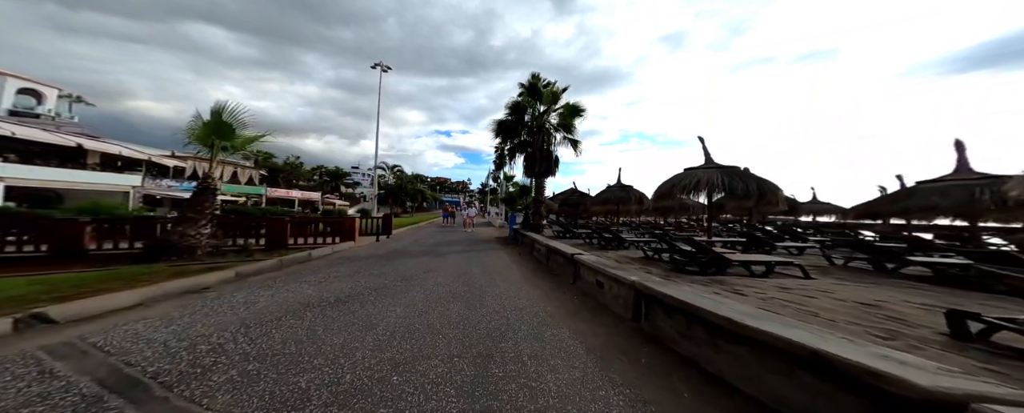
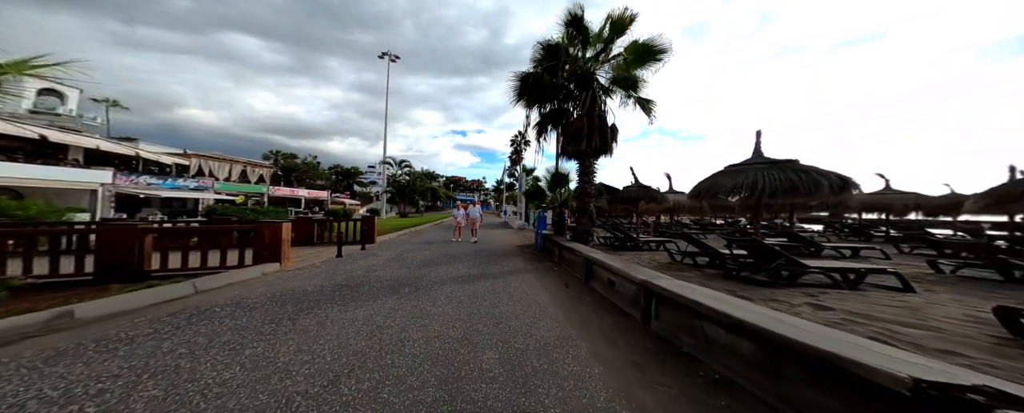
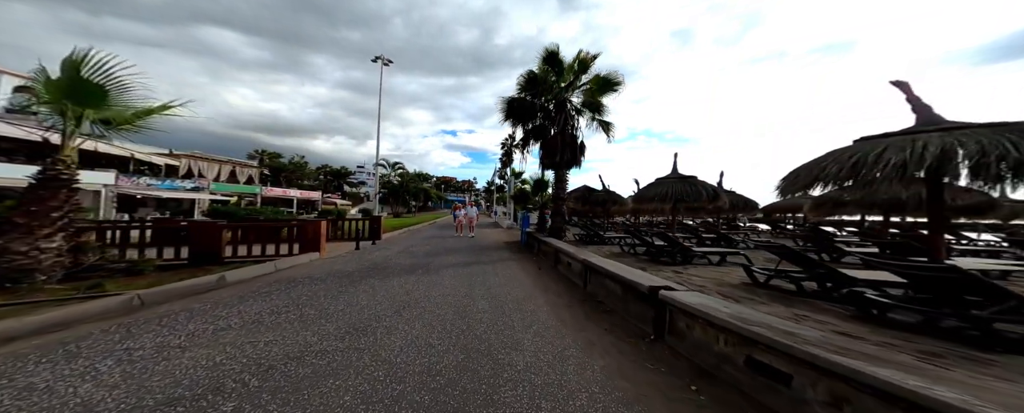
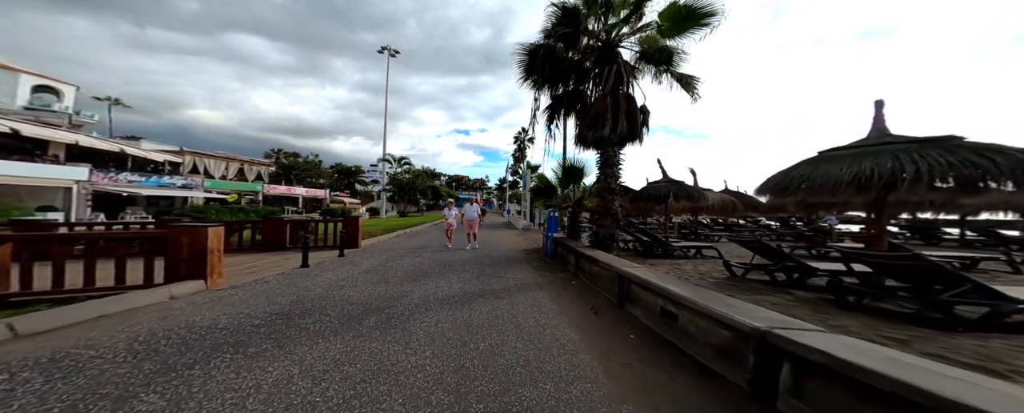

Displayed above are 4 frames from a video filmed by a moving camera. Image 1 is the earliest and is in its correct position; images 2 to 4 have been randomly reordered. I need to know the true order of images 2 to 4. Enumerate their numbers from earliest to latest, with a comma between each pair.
3, 2, 4
